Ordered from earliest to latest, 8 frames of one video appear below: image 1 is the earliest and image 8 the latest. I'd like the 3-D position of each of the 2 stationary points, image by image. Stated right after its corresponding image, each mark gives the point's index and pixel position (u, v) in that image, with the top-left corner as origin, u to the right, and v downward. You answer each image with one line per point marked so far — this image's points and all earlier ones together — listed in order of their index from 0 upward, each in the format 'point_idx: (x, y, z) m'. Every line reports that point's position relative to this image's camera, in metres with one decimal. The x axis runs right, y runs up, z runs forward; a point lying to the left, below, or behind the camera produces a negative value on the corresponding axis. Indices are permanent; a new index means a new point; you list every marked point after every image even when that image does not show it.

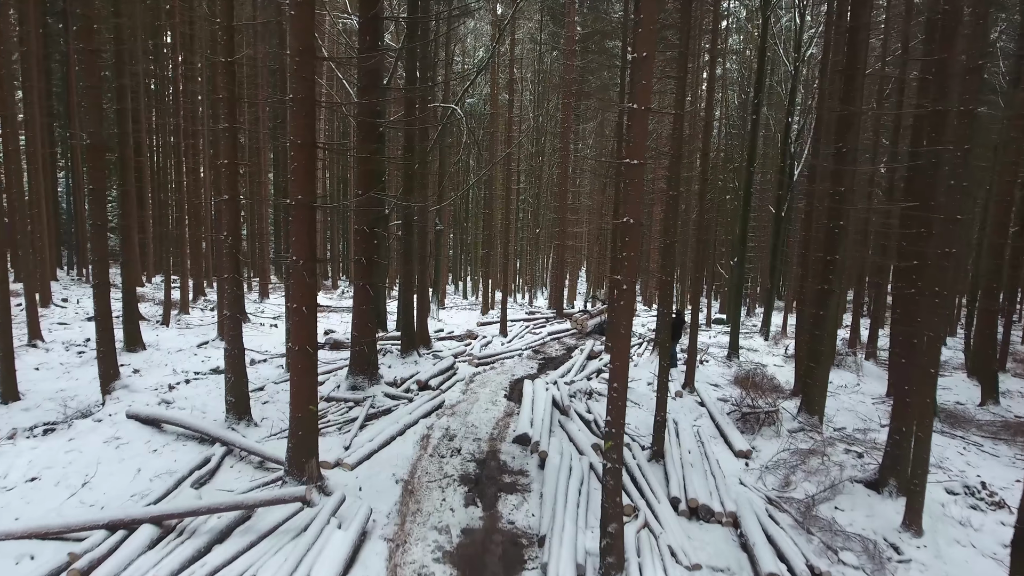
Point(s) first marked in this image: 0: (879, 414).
0: (+6.1, -2.1, +10.6) m
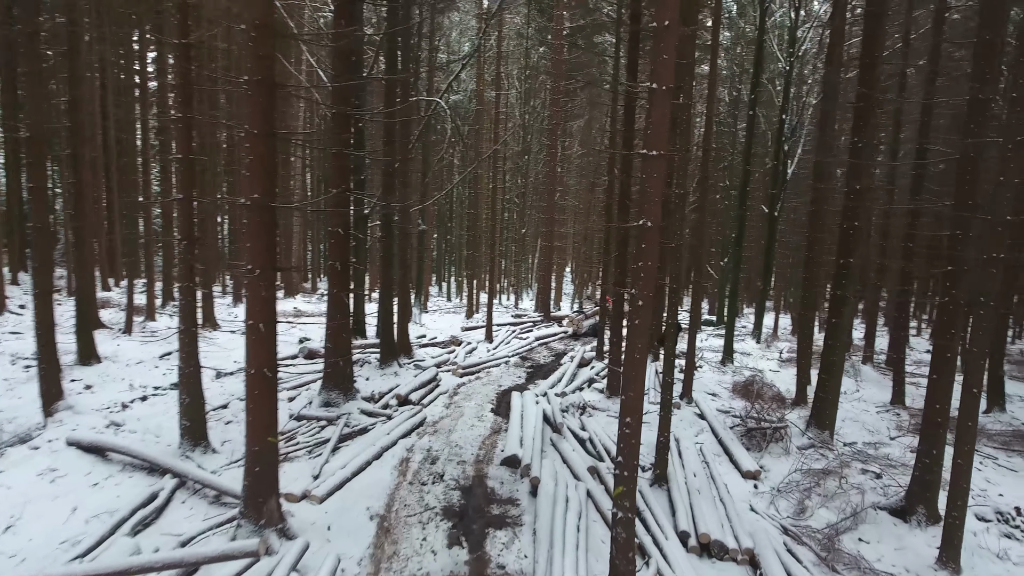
0: (+5.9, -2.2, +10.0) m
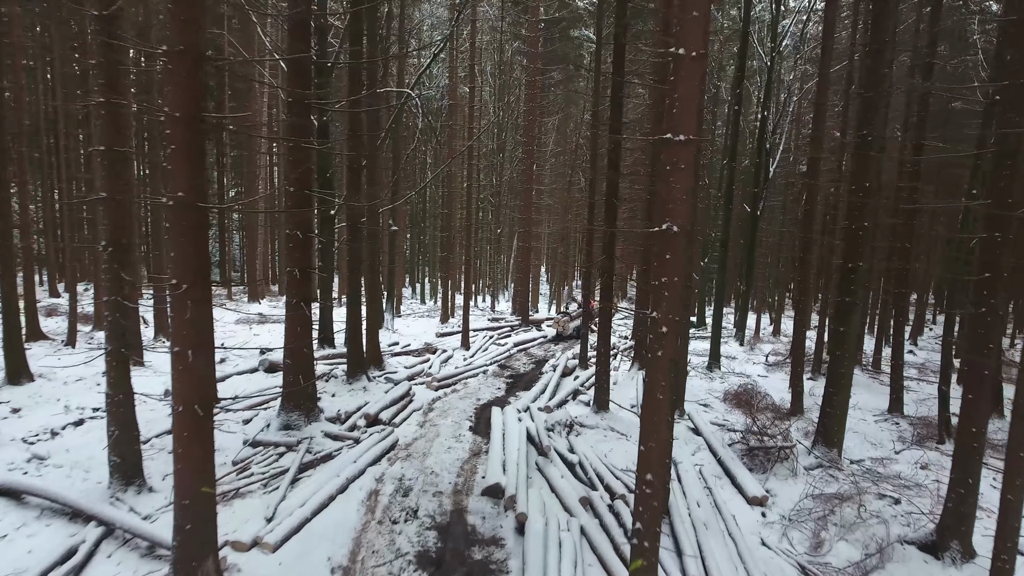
0: (+5.6, -2.2, +9.5) m
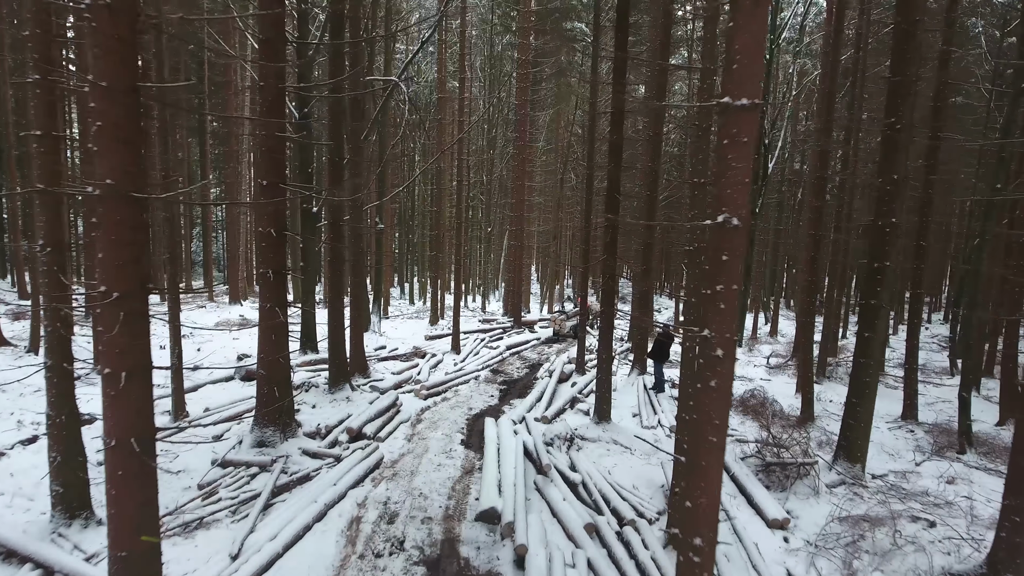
0: (+5.6, -2.2, +8.9) m
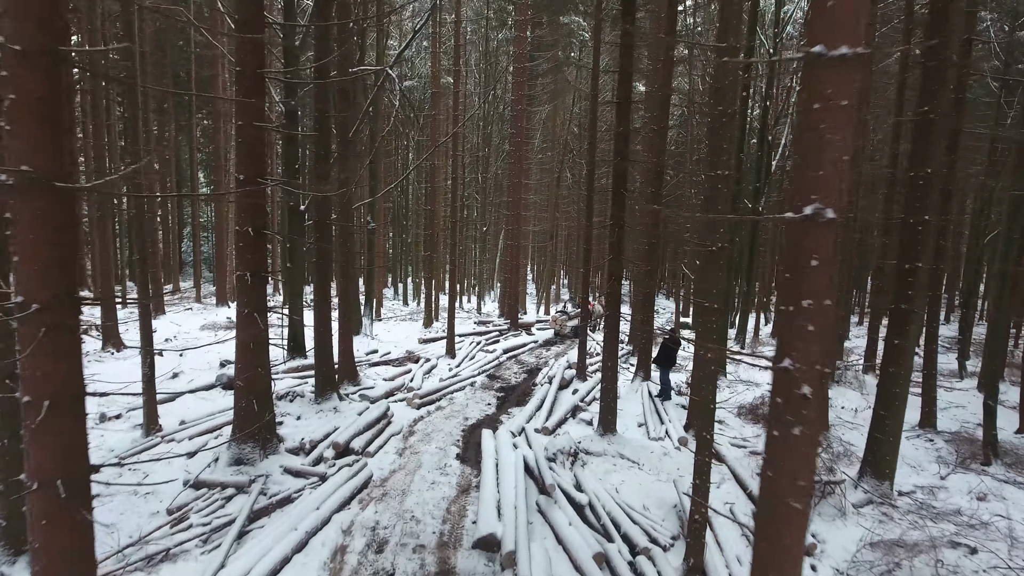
0: (+5.5, -2.3, +8.4) m
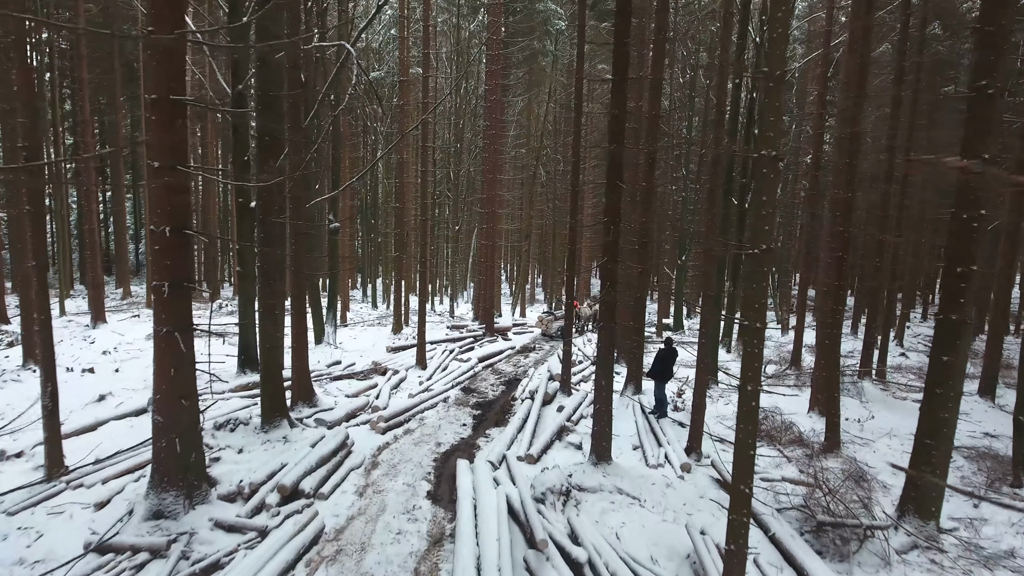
0: (+5.3, -2.3, +7.6) m
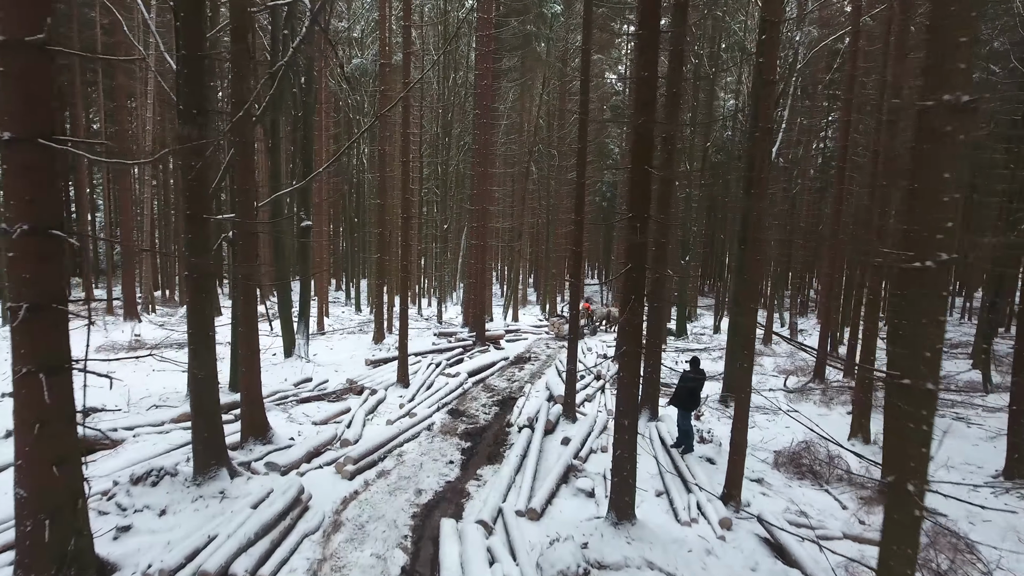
0: (+5.3, -2.4, +6.3) m
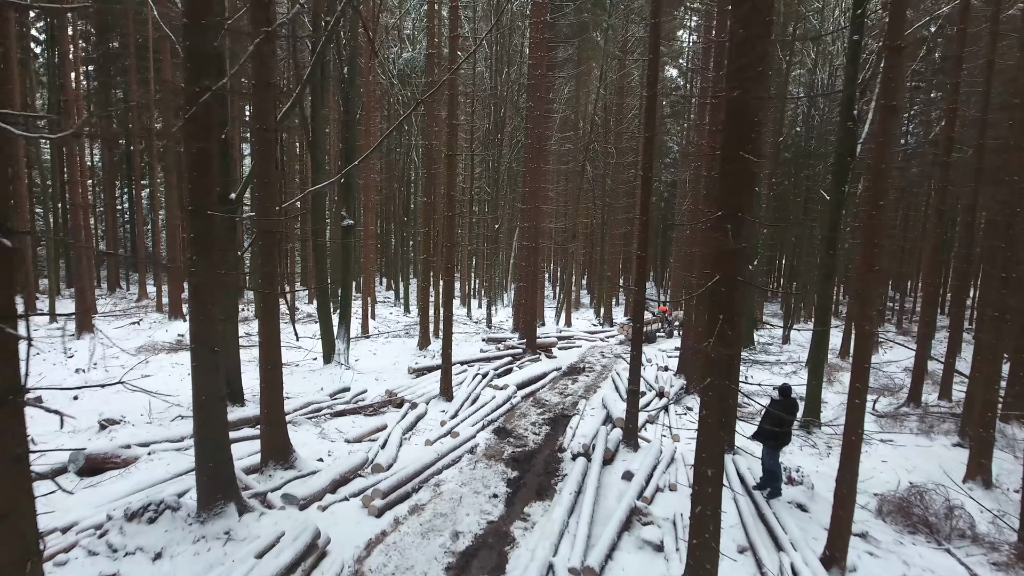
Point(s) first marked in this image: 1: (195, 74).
0: (+5.7, -2.6, +4.9) m
1: (-2.6, +1.8, +5.8) m
